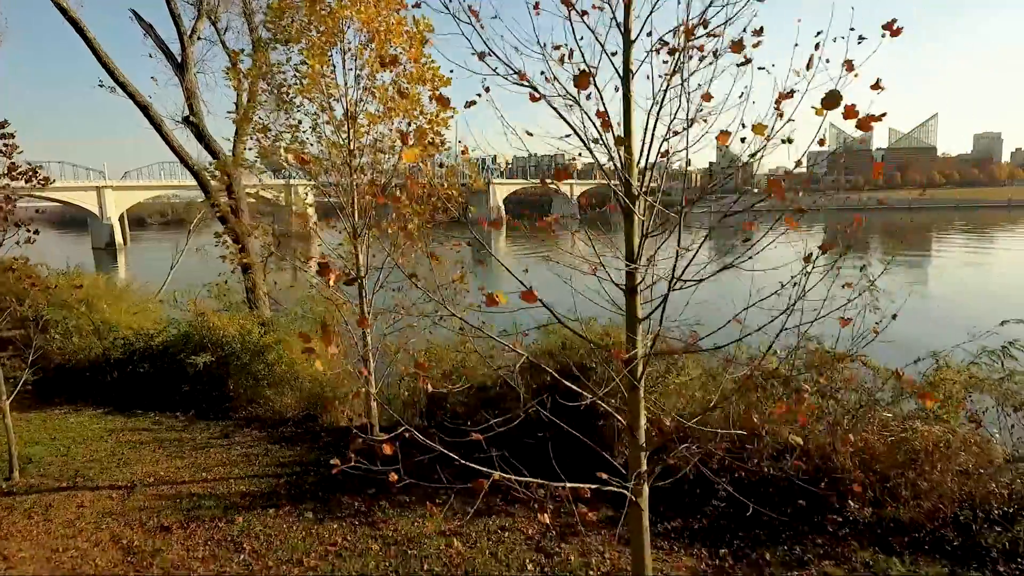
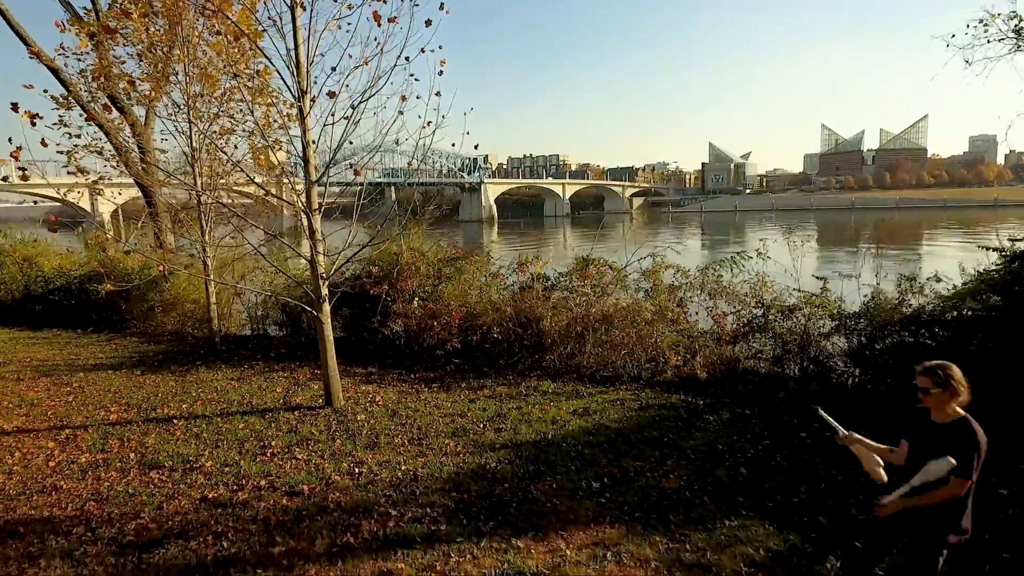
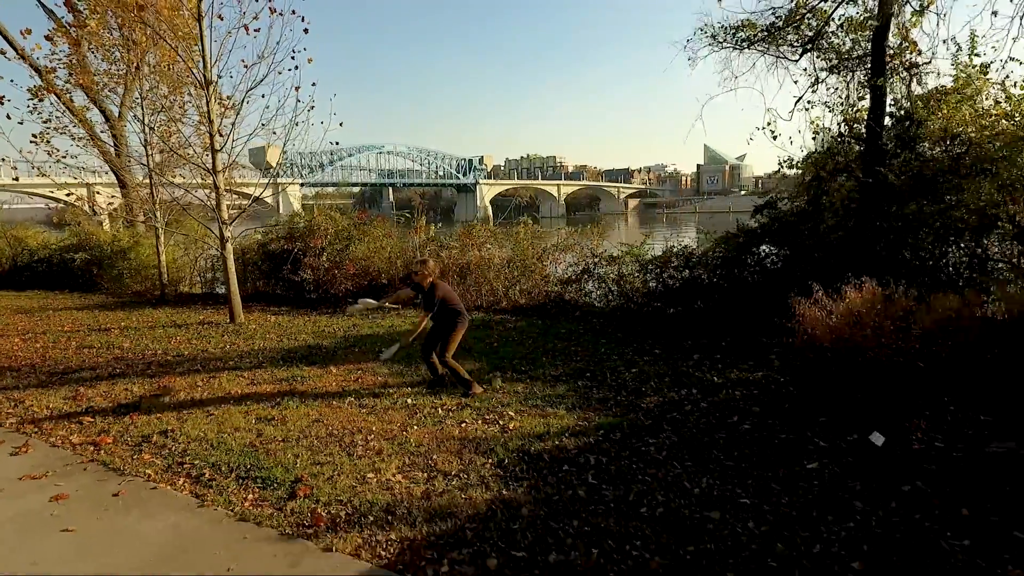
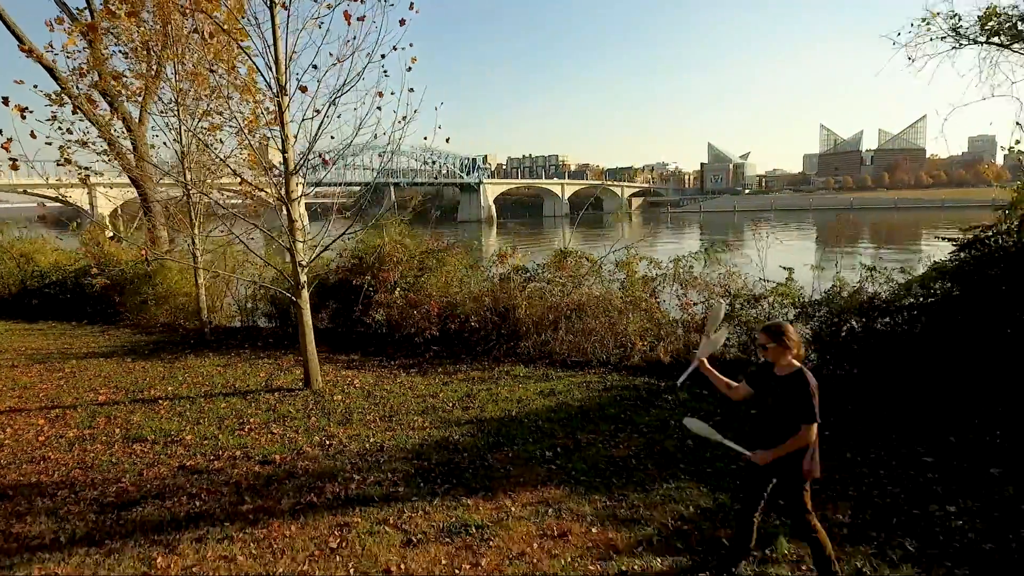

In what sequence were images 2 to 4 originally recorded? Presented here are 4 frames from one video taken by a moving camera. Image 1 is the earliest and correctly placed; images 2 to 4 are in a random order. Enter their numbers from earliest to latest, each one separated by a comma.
2, 4, 3
